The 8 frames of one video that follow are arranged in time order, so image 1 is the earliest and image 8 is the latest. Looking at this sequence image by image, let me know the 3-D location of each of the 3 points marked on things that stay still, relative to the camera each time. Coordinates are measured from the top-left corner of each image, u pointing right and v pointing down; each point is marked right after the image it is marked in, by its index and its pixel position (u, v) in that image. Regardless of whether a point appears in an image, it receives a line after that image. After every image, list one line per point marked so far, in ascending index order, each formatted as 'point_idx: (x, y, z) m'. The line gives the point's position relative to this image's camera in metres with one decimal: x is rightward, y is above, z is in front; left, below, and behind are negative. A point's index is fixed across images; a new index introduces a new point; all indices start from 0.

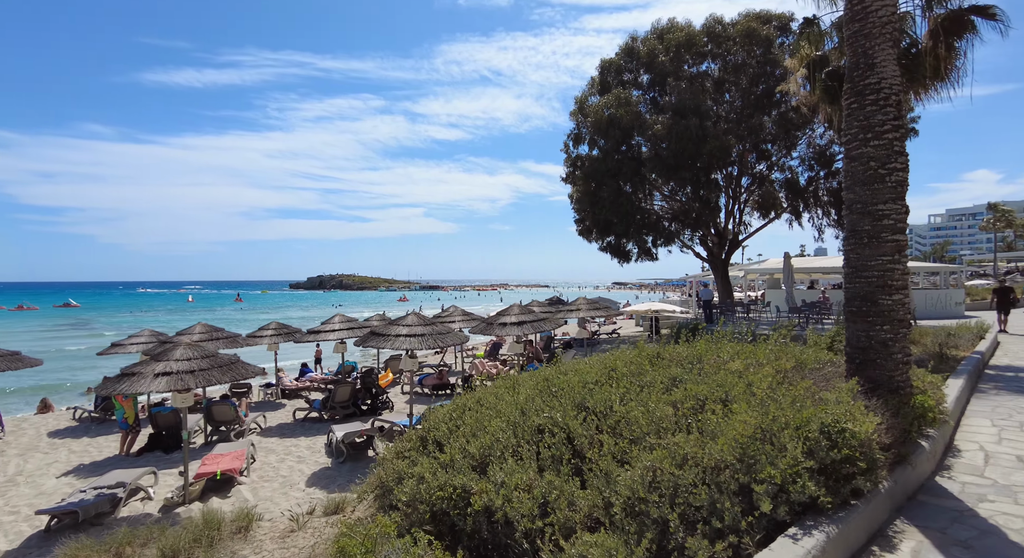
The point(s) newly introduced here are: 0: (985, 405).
0: (+6.2, -1.7, +6.9) m
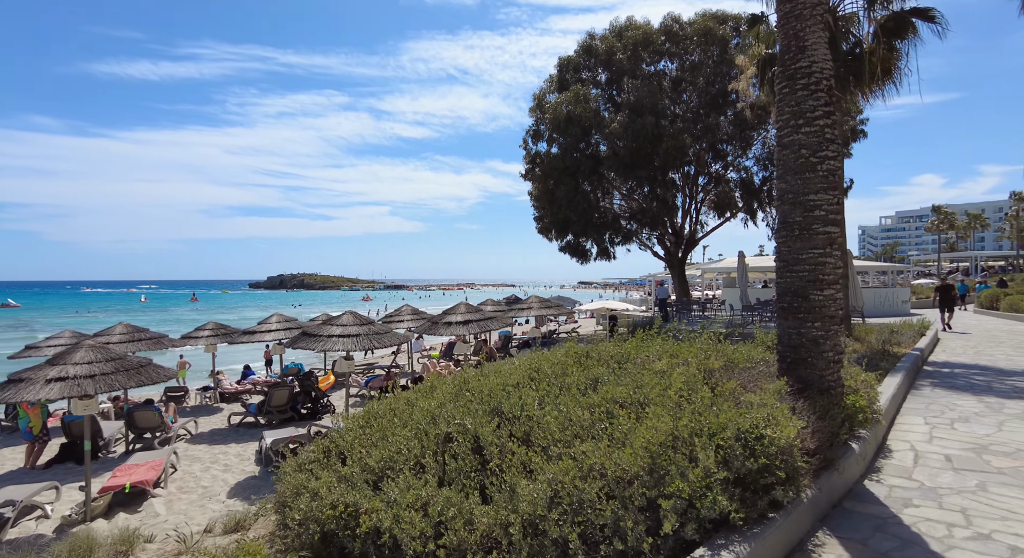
0: (+5.3, -1.6, +6.8) m
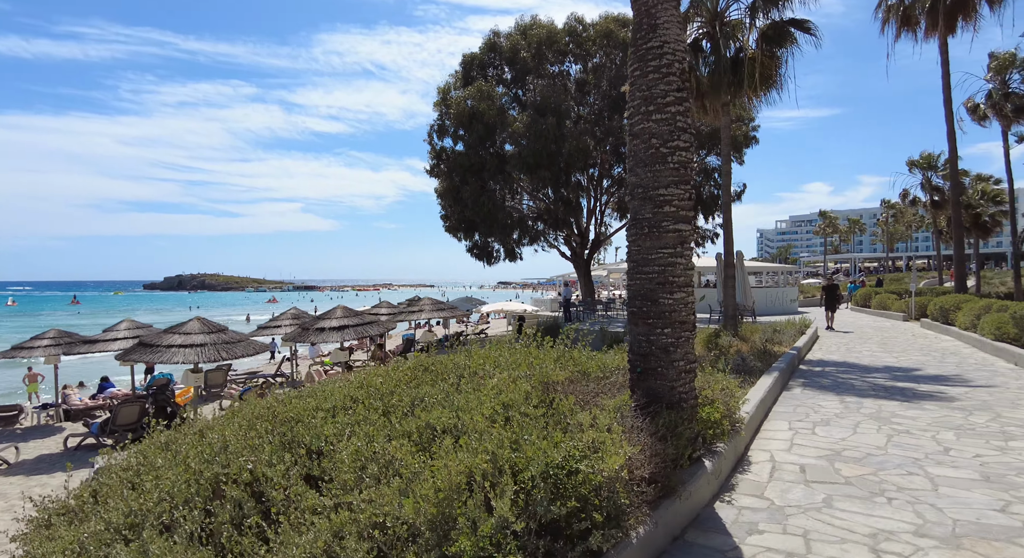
0: (+3.6, -1.6, +6.8) m
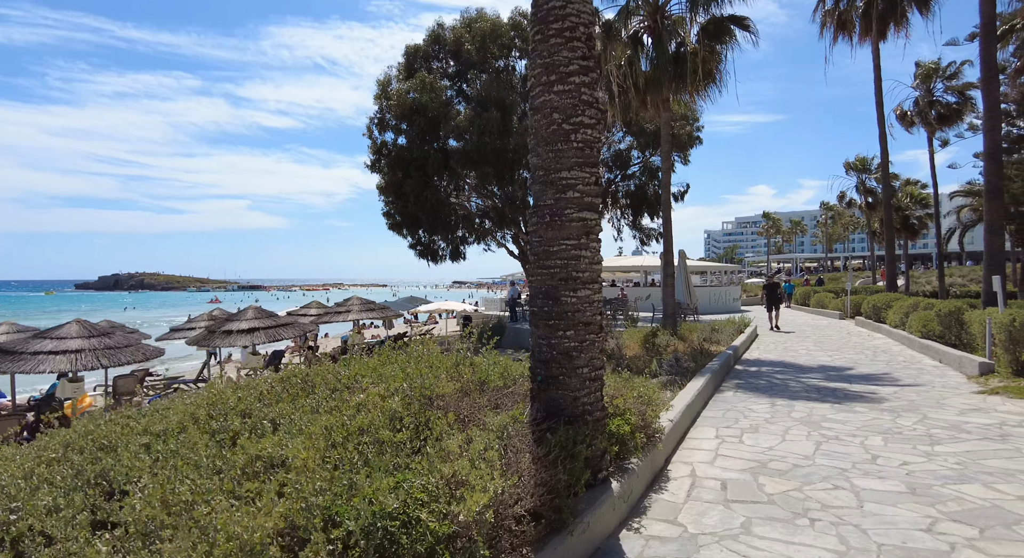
0: (+2.5, -1.6, +6.4) m
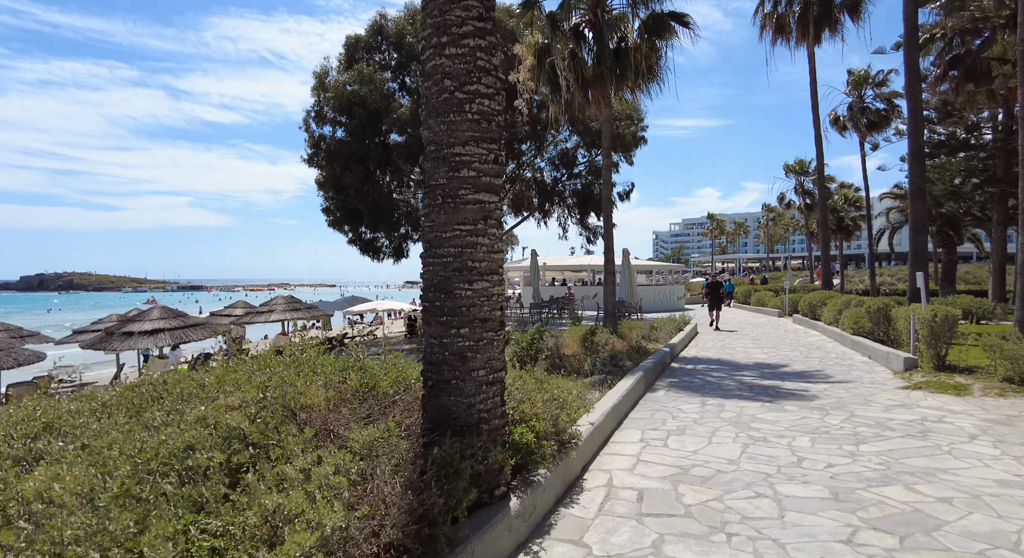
0: (+1.6, -1.5, +6.2) m
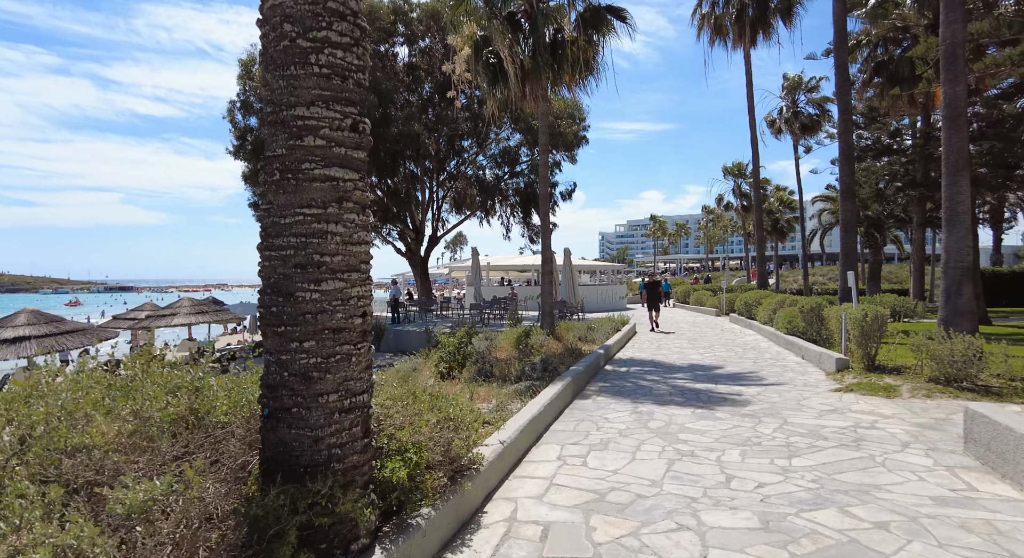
0: (+0.7, -1.5, +5.6) m
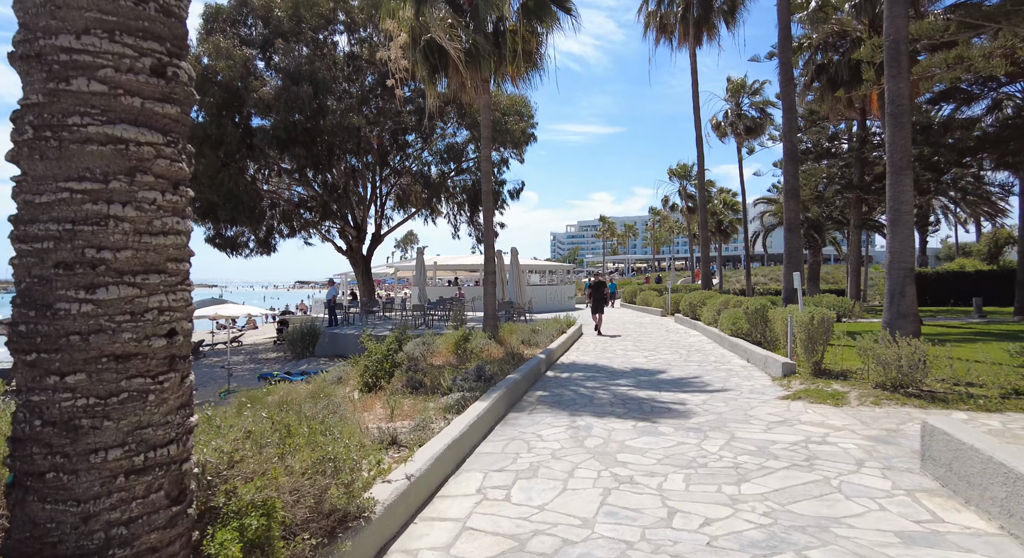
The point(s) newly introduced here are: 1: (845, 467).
0: (-0.1, -1.5, +5.0) m
1: (+2.5, -1.4, +3.9) m
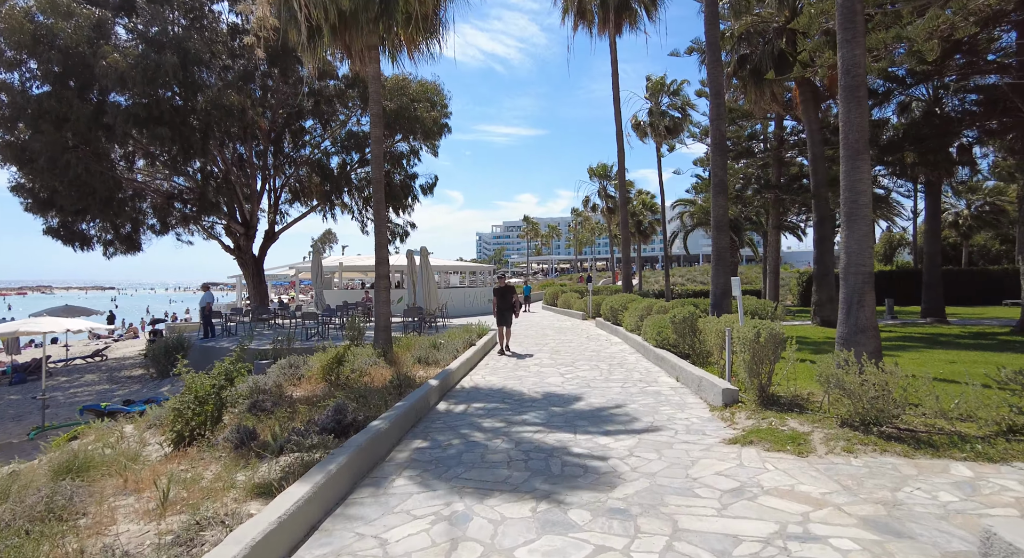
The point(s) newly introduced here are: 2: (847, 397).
0: (-1.1, -1.6, +3.1) m
1: (+1.6, -1.5, +2.4) m
2: (+3.0, -1.1, +4.7) m
